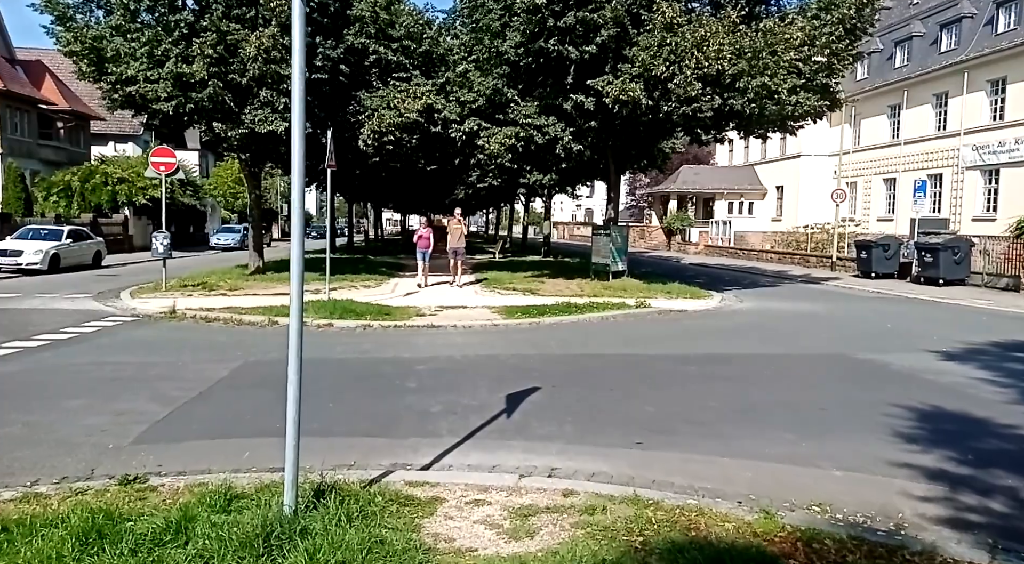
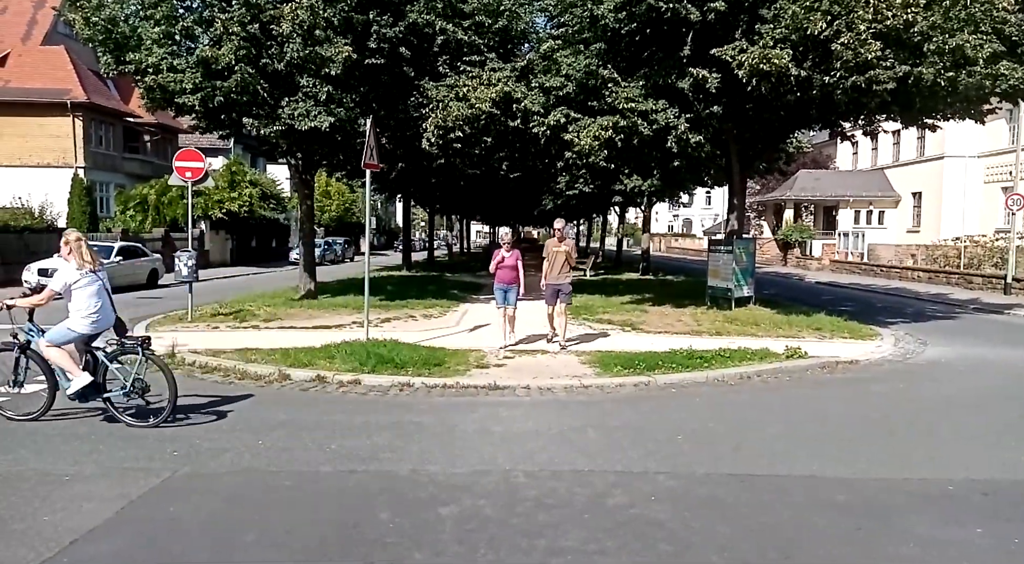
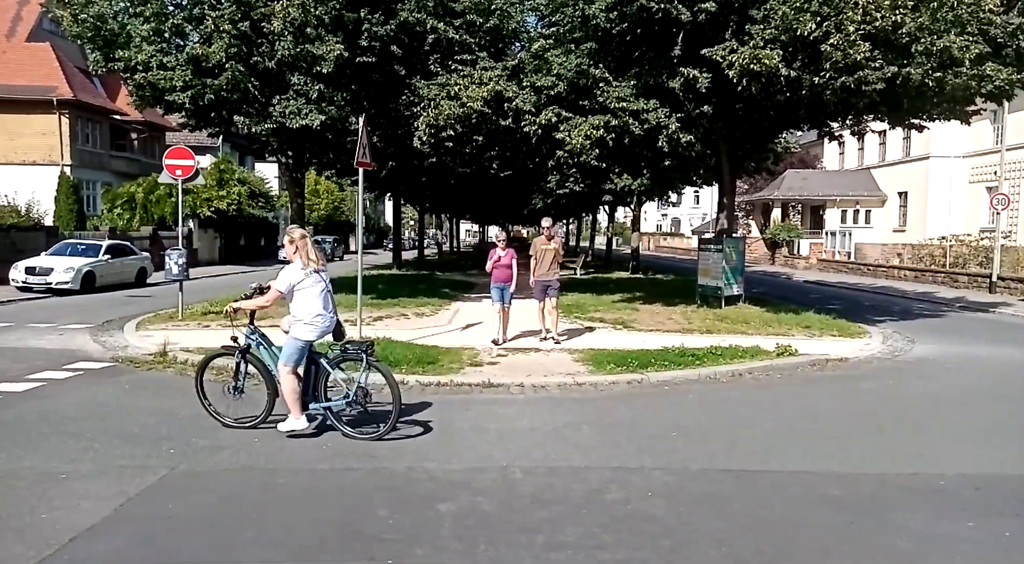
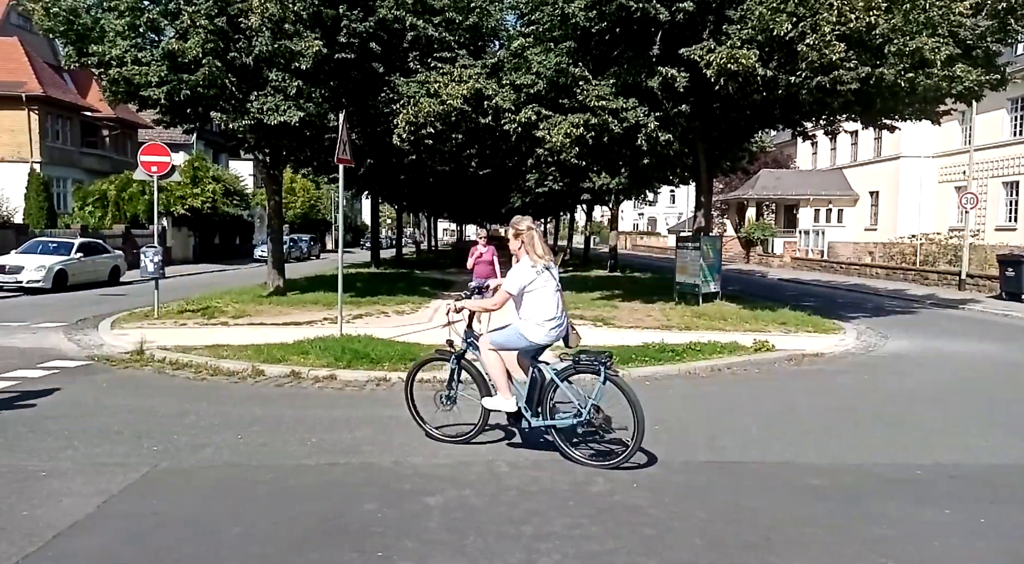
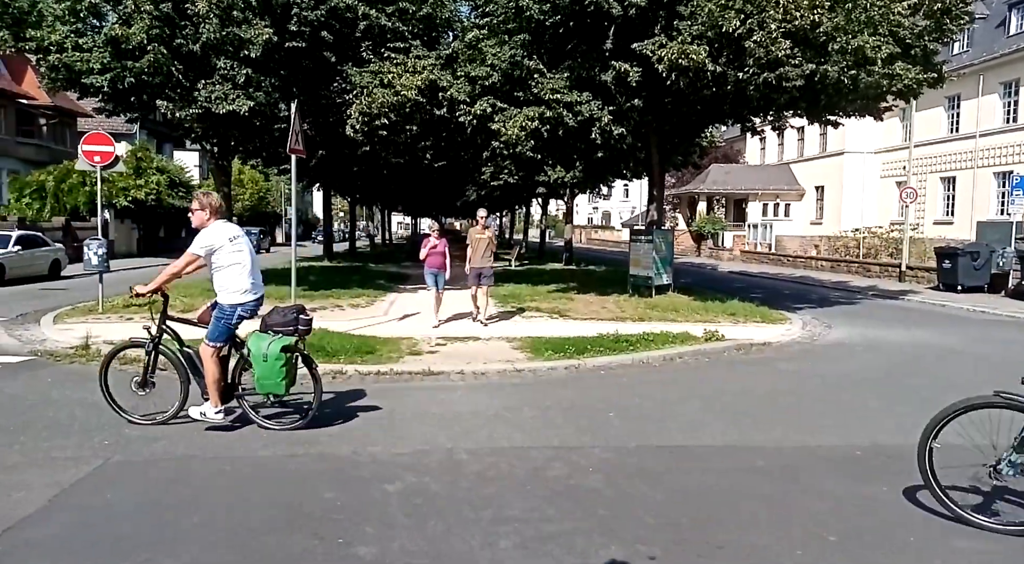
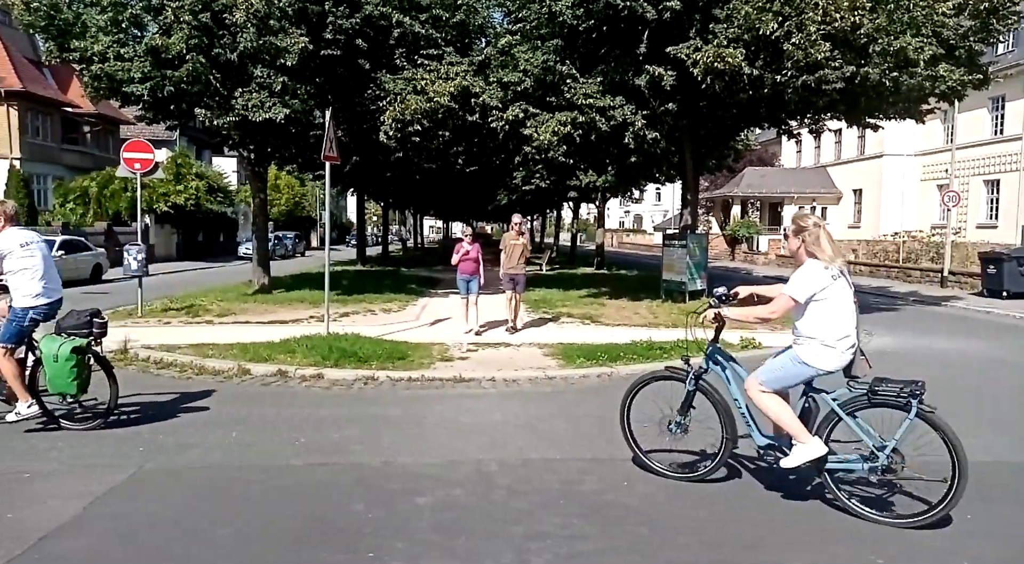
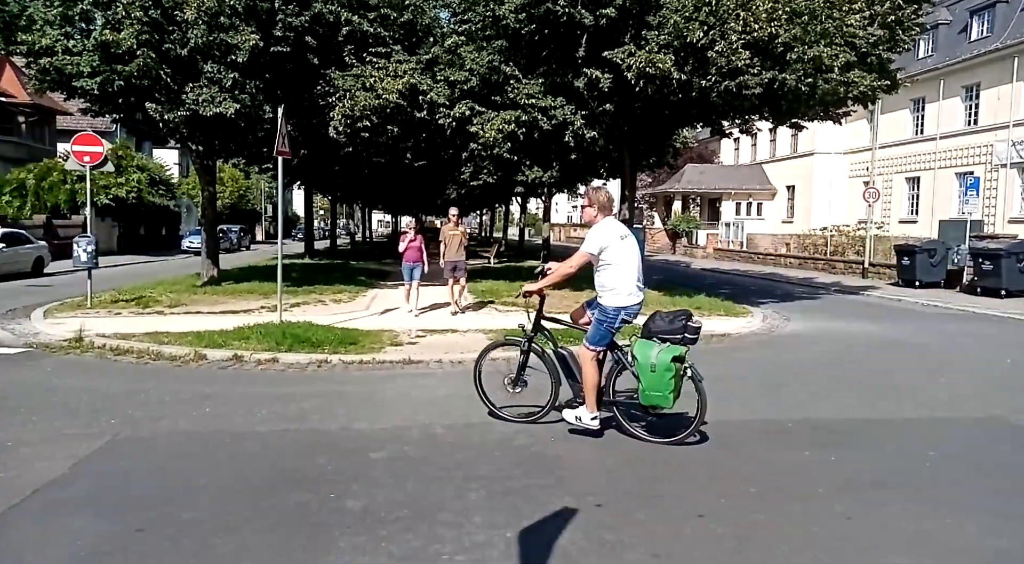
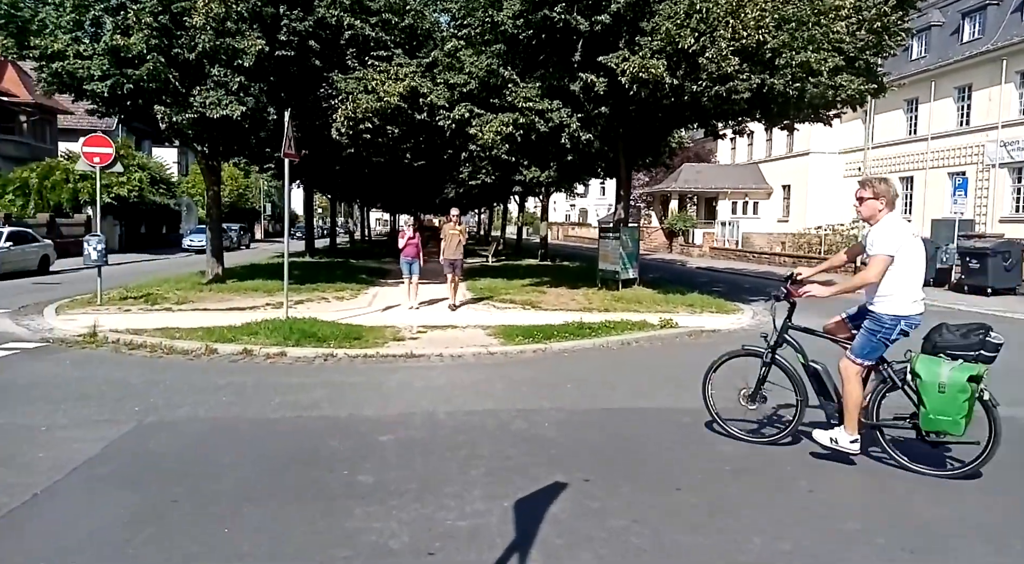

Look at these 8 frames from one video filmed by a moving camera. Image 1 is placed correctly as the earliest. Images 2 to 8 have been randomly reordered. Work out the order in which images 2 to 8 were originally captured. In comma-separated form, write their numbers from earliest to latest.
8, 7, 5, 6, 4, 3, 2
